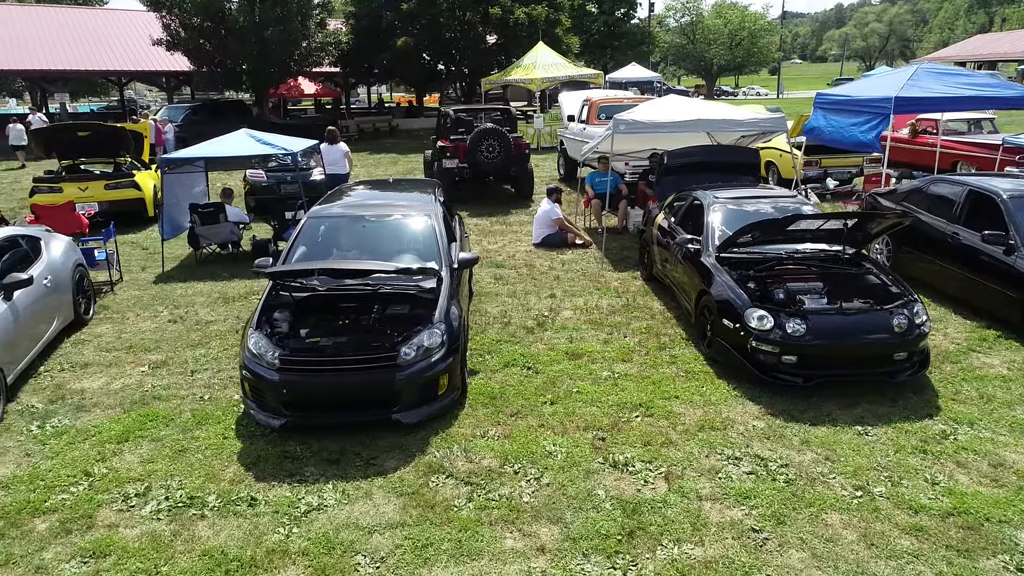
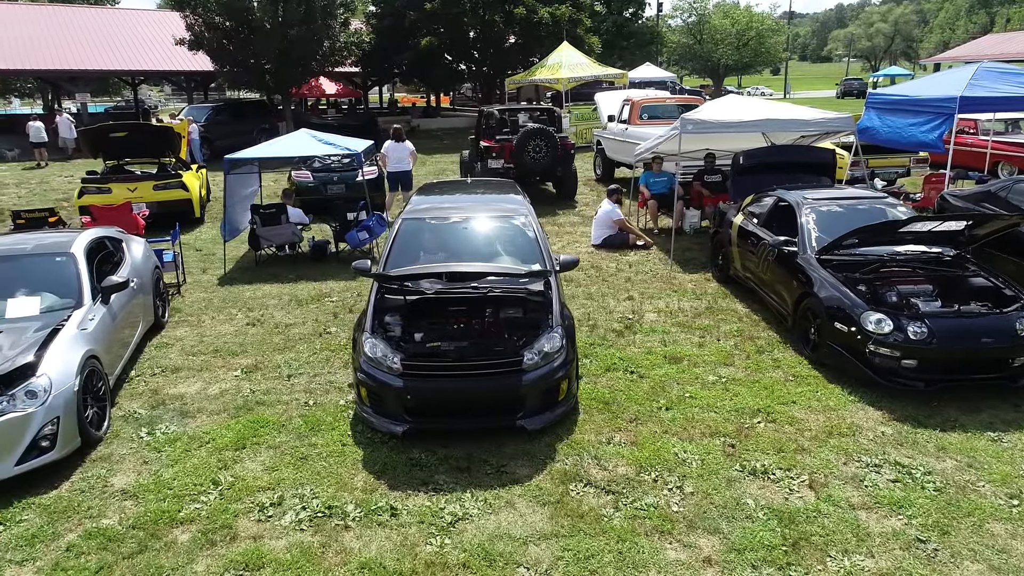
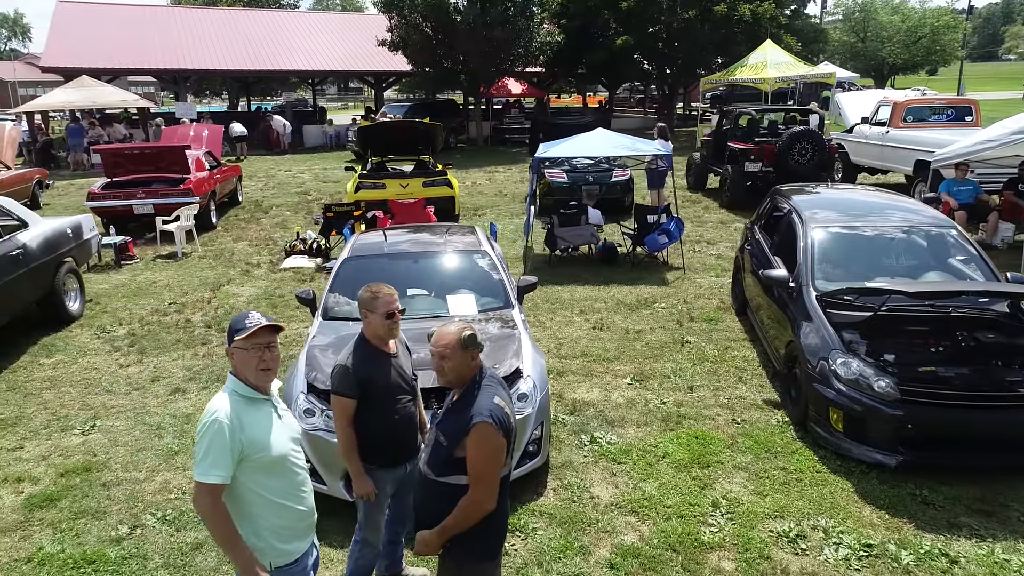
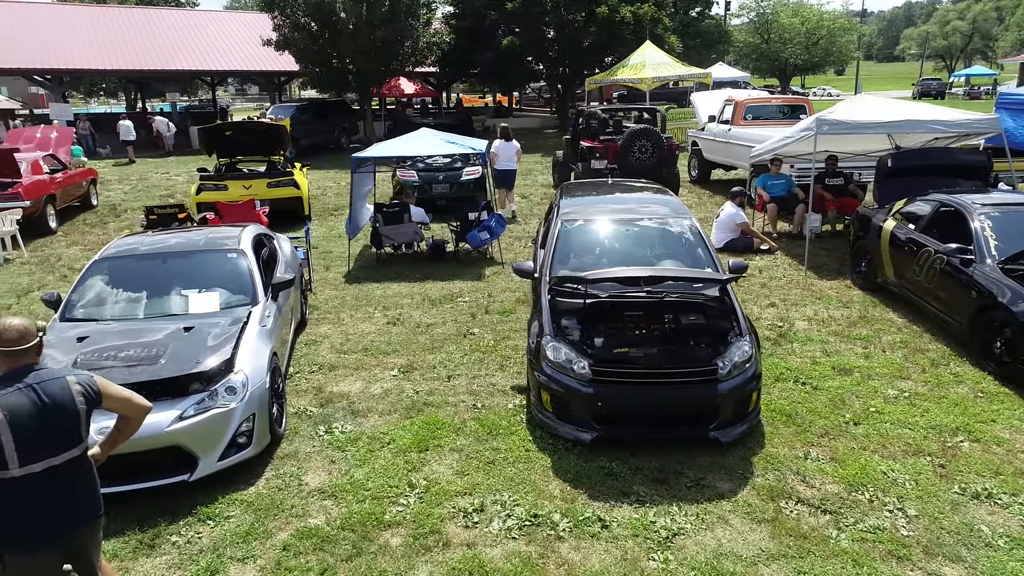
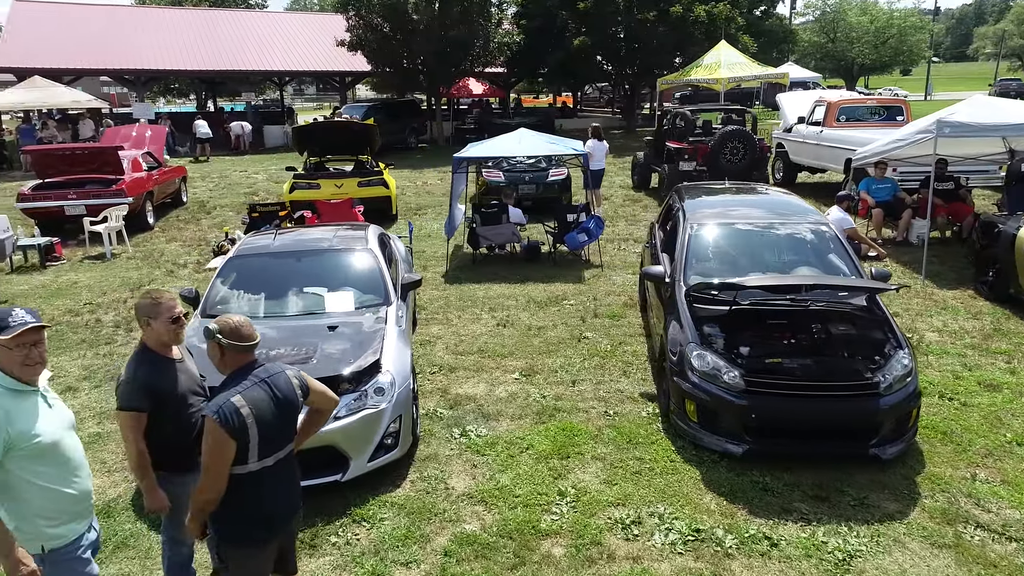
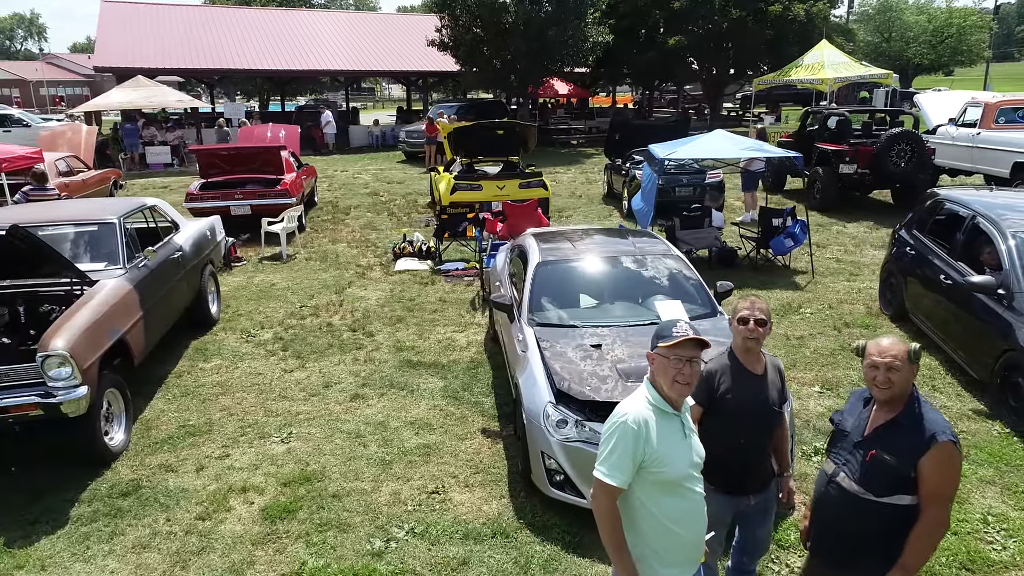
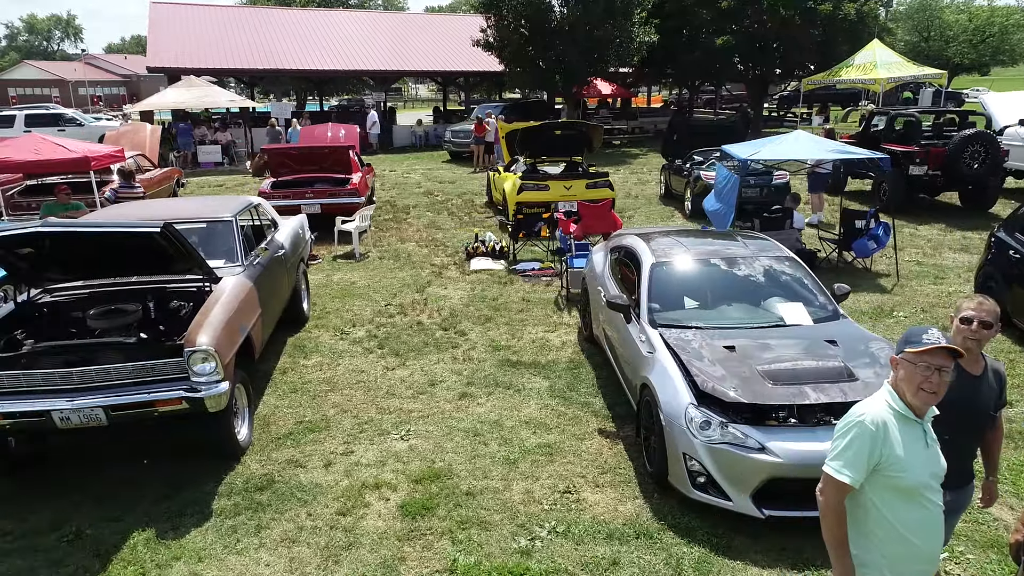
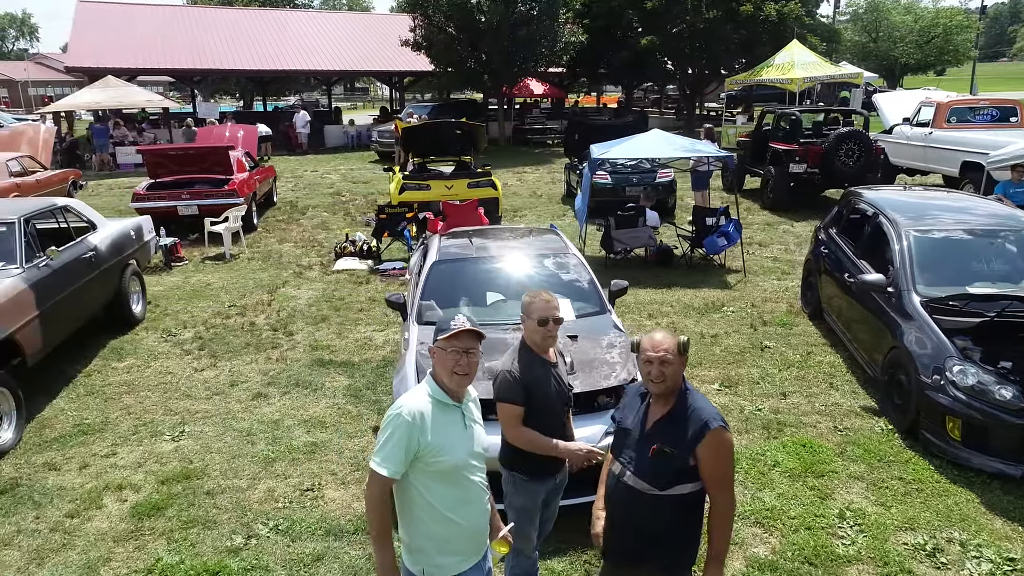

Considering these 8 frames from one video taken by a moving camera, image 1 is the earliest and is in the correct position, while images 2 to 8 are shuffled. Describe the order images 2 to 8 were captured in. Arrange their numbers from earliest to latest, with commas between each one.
2, 4, 5, 3, 8, 6, 7
